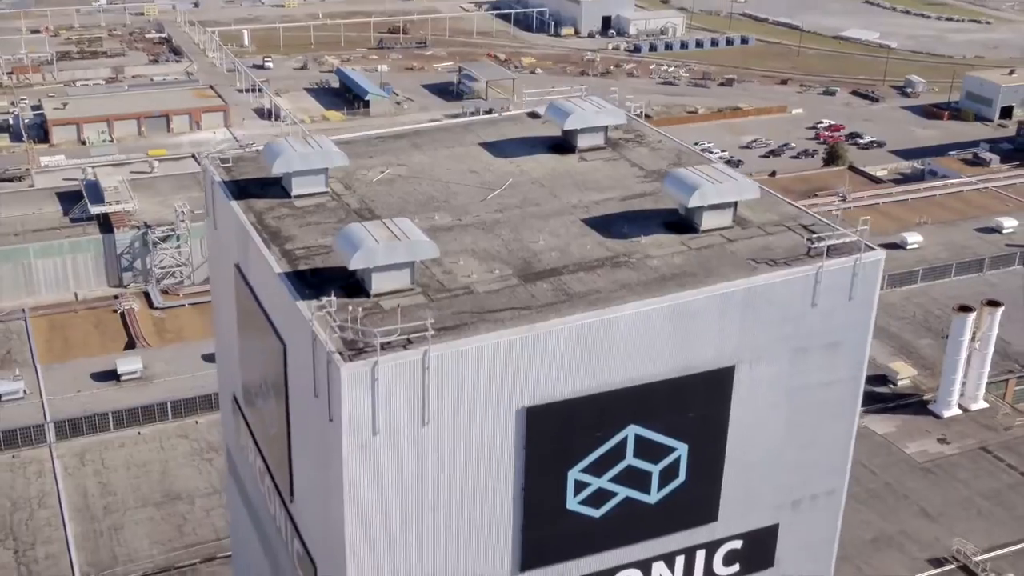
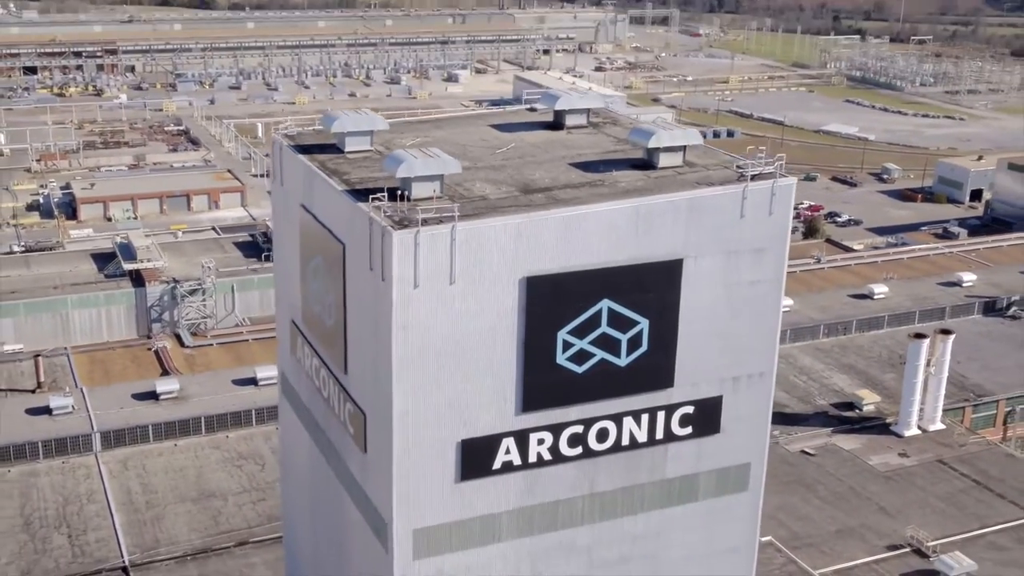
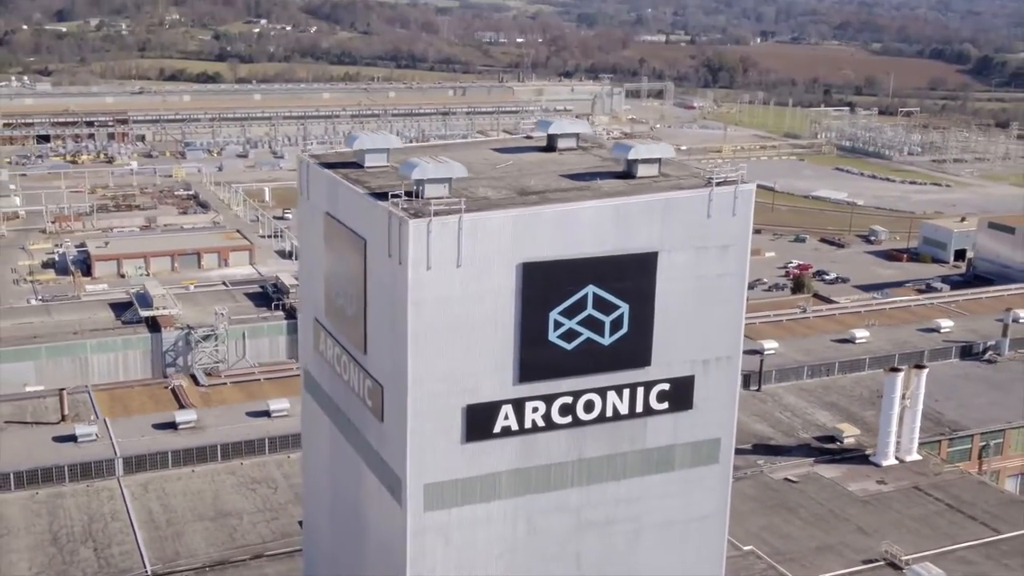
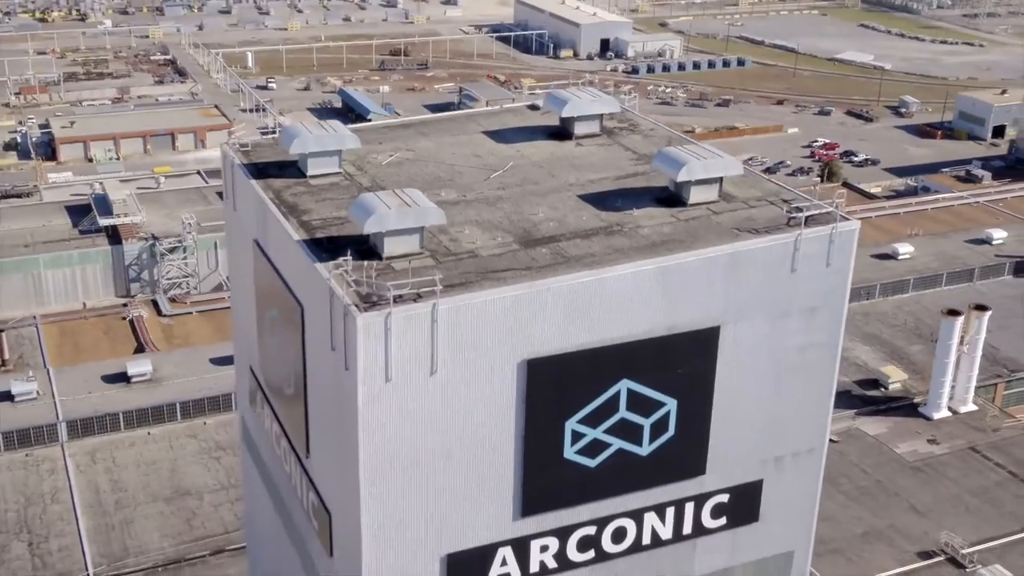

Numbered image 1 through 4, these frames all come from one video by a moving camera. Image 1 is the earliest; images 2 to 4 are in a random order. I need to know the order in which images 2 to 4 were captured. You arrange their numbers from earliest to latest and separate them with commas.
4, 2, 3
